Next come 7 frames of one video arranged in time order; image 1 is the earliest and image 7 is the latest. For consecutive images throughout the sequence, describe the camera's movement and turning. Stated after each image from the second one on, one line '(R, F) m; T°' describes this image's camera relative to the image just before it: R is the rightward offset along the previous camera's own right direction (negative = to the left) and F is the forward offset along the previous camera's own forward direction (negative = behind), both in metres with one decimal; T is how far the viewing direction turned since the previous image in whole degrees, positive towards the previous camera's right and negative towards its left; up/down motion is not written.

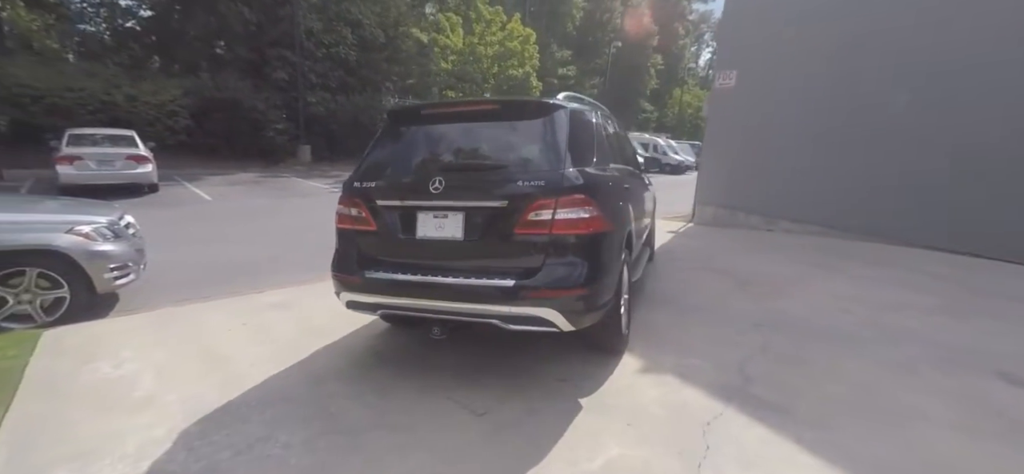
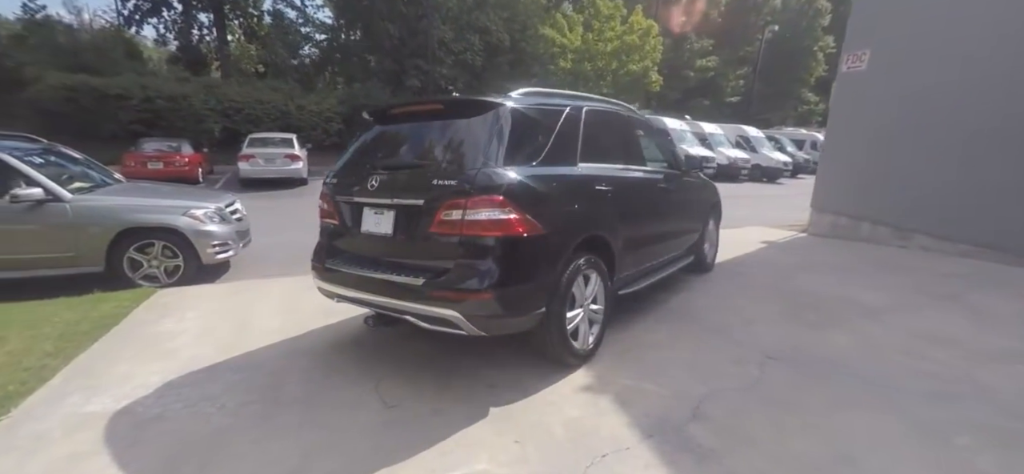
(+1.3, +0.2) m; -18°
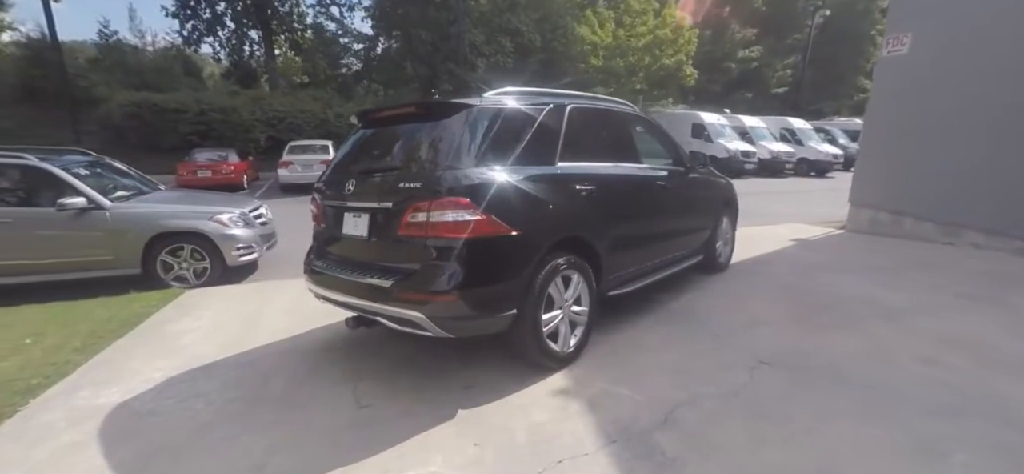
(+0.4, 0.0) m; -5°
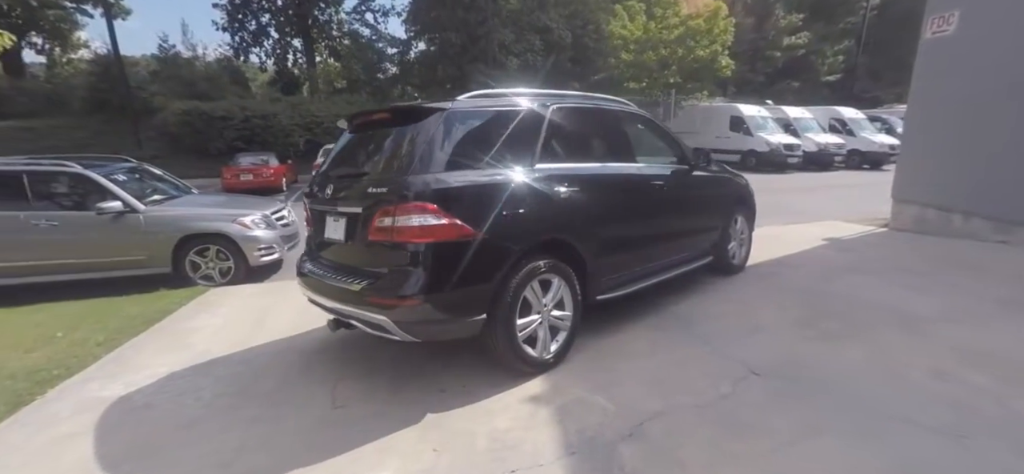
(+0.4, +0.1) m; -5°
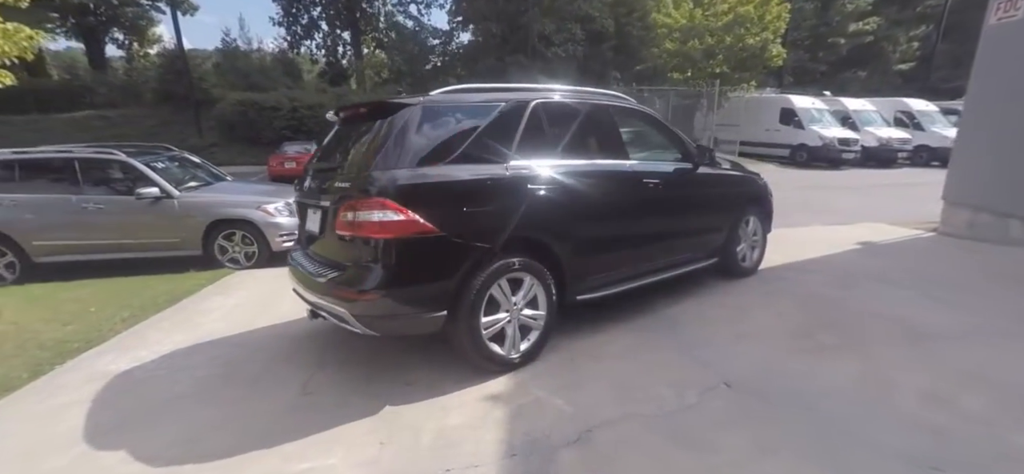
(+0.5, +0.1) m; -6°
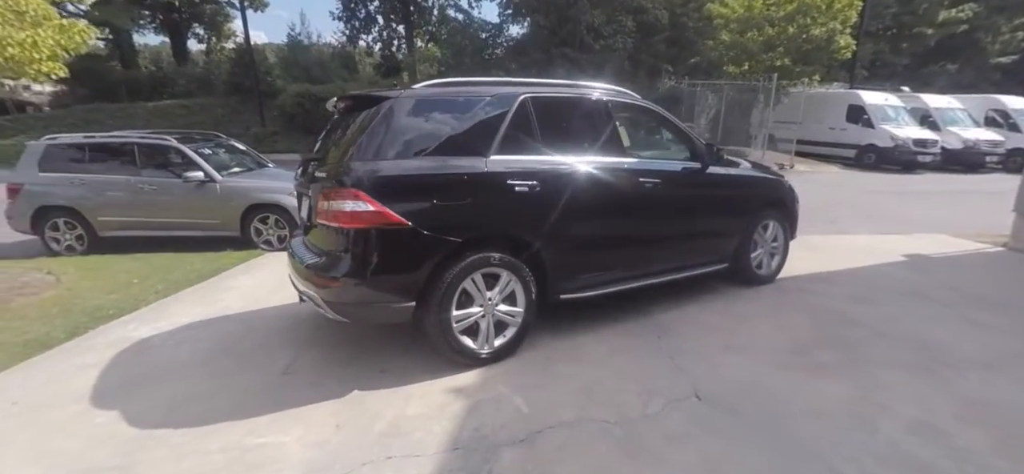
(+0.5, +0.1) m; -7°
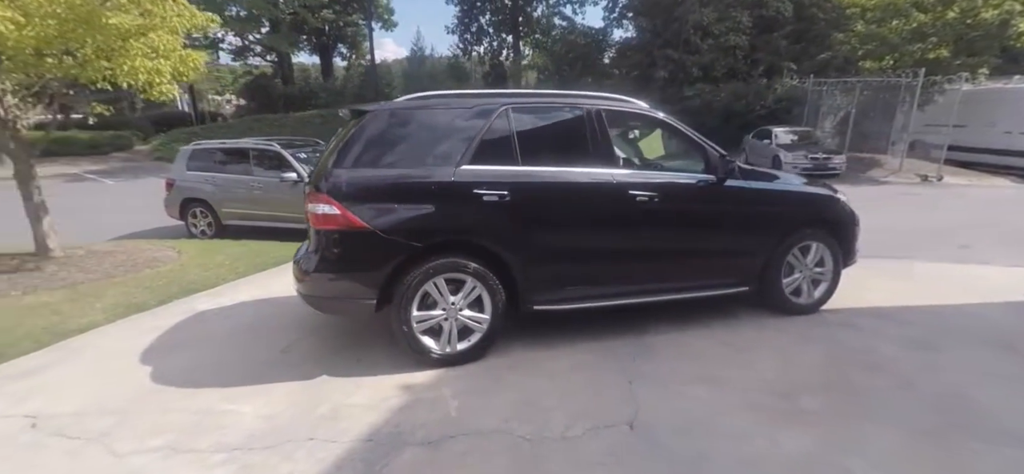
(+1.0, +0.1) m; -14°
